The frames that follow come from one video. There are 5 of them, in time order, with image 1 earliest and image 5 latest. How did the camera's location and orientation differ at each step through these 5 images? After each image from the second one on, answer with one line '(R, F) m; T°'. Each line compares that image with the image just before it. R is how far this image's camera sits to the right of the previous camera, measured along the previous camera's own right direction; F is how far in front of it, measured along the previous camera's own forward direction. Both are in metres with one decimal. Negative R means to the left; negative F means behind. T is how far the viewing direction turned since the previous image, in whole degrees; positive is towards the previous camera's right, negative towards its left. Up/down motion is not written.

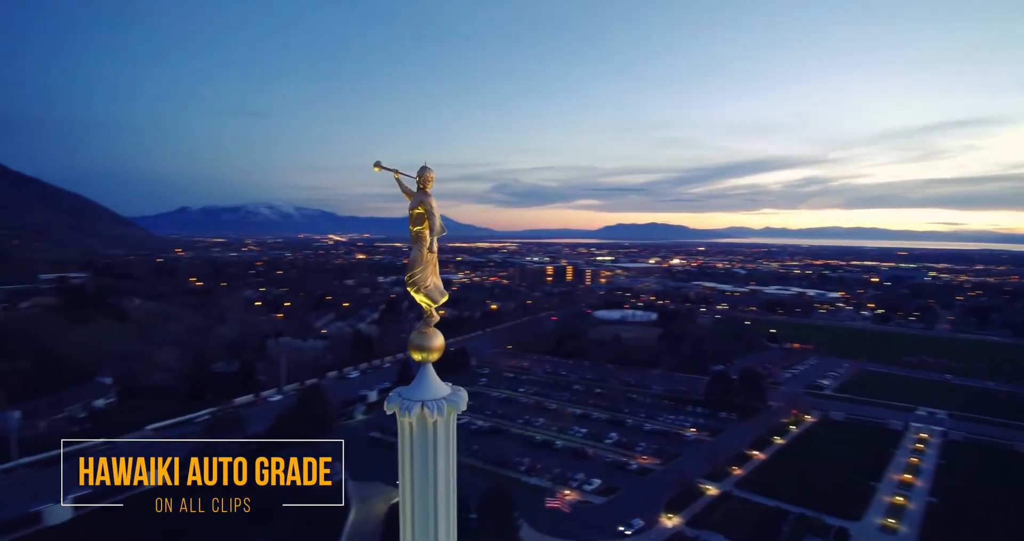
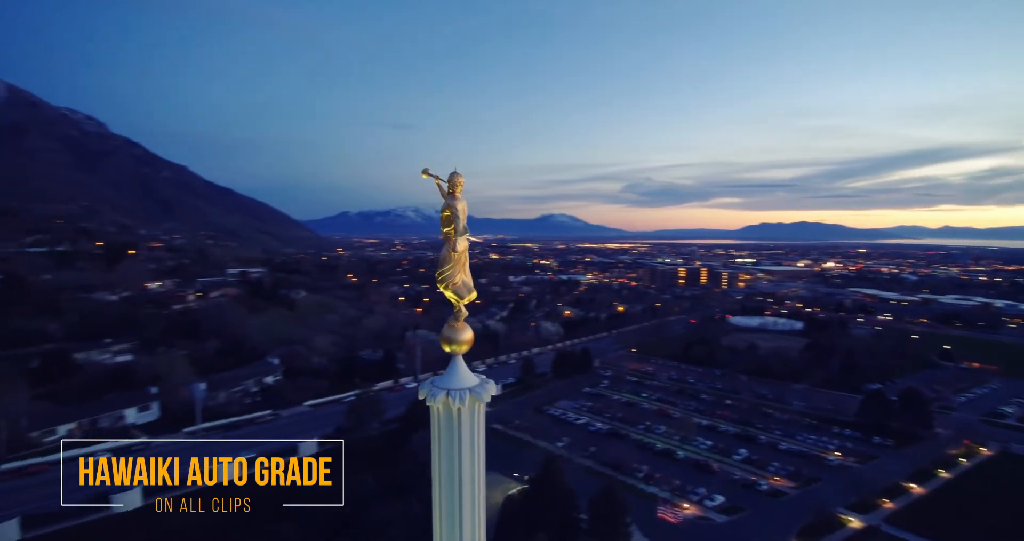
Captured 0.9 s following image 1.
(+0.5, 0.0) m; -15°
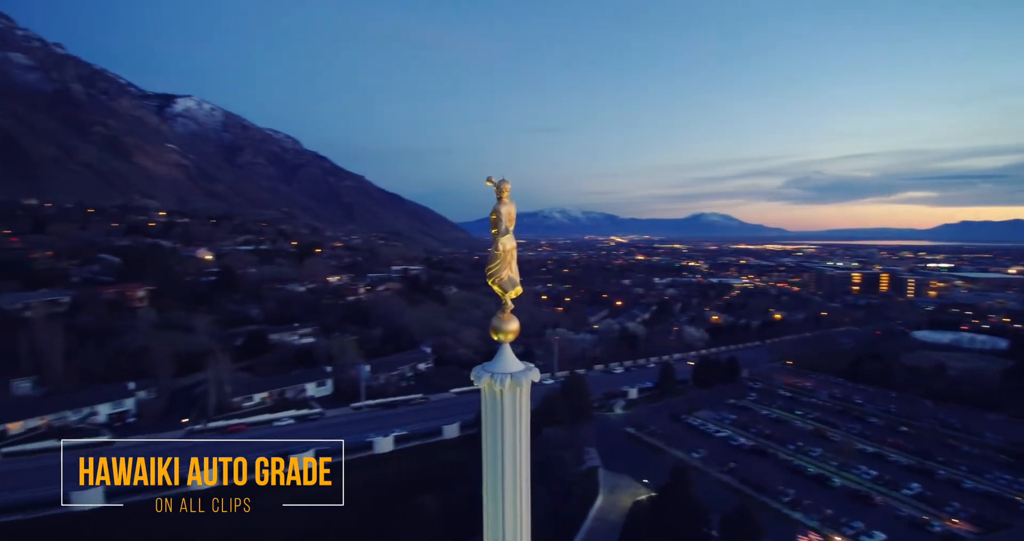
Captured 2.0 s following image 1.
(+0.5, -0.1) m; -17°
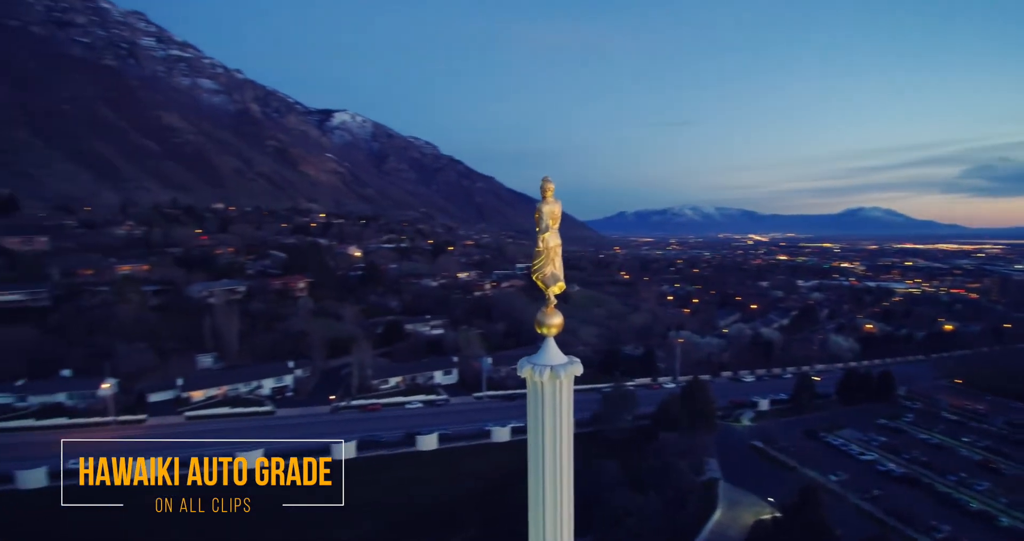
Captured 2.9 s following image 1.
(+0.4, -0.1) m; -14°
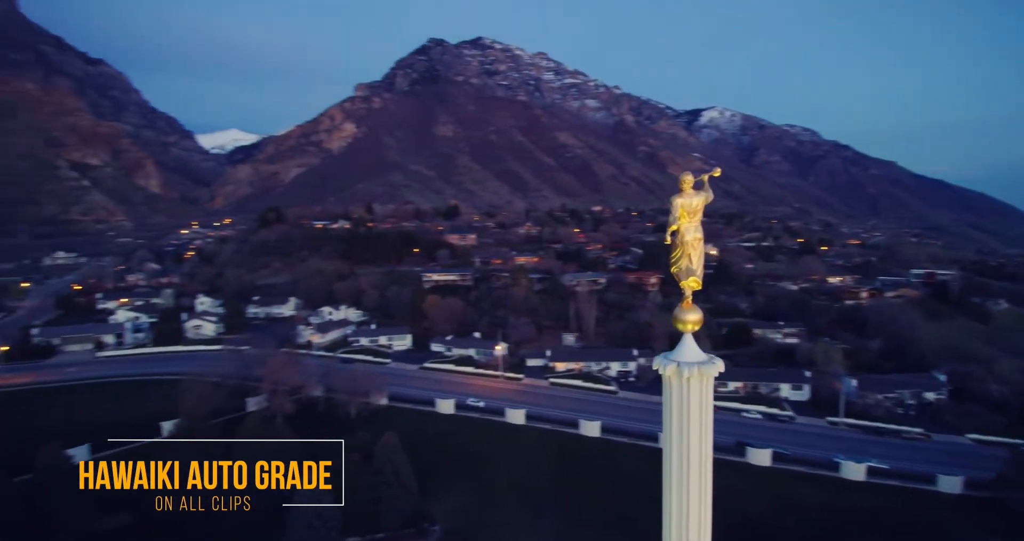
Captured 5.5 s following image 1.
(+1.2, +0.1) m; -40°
